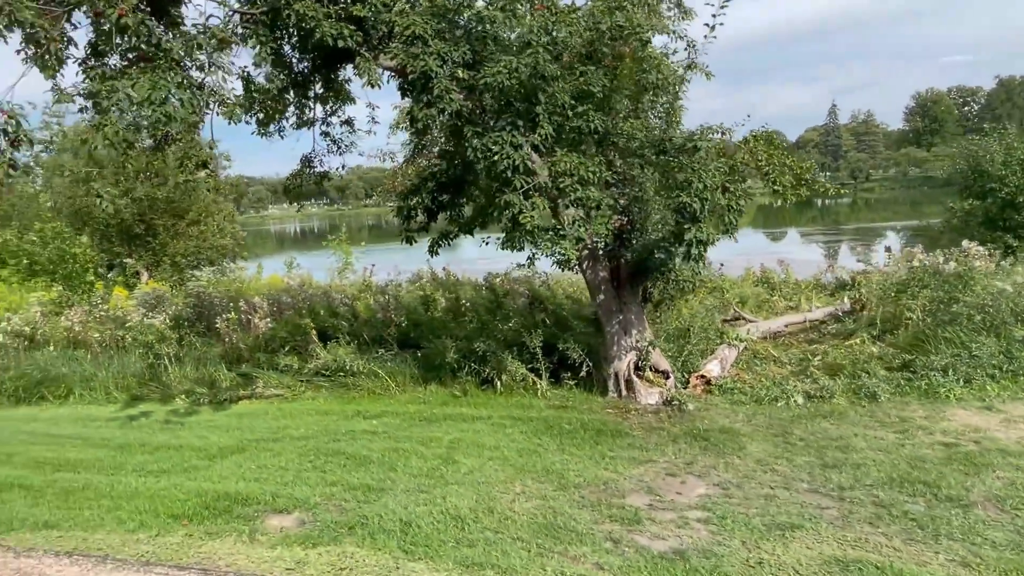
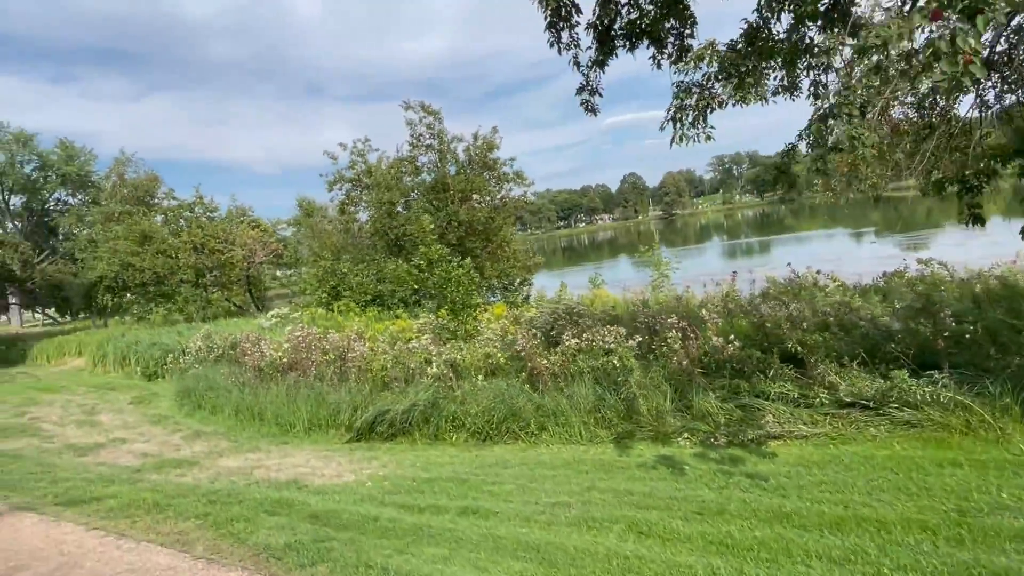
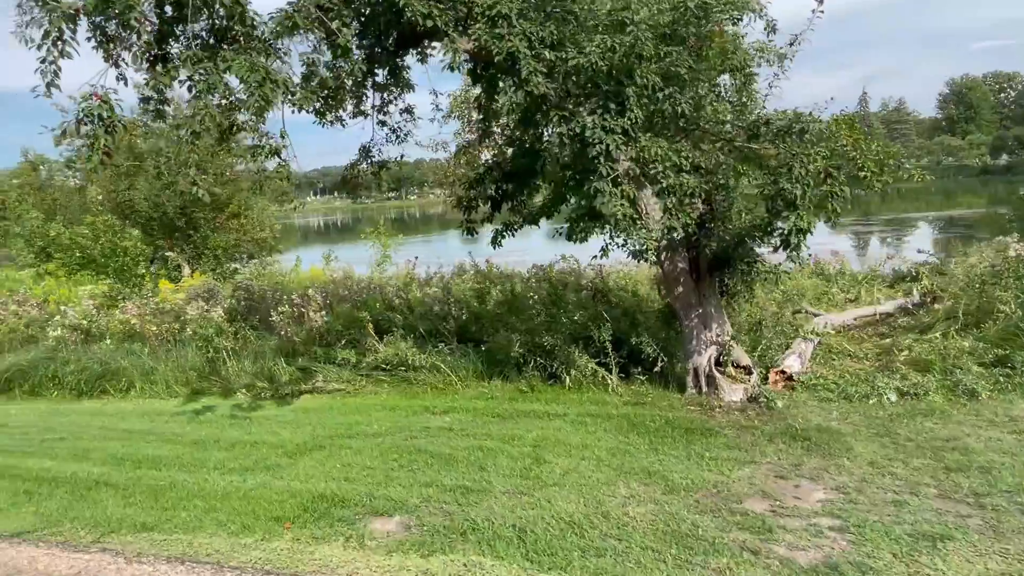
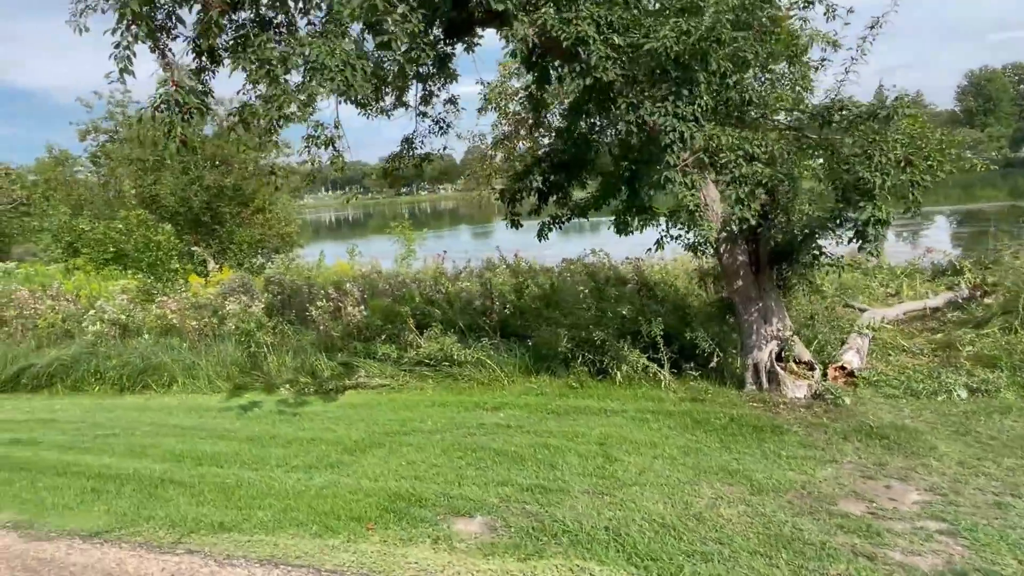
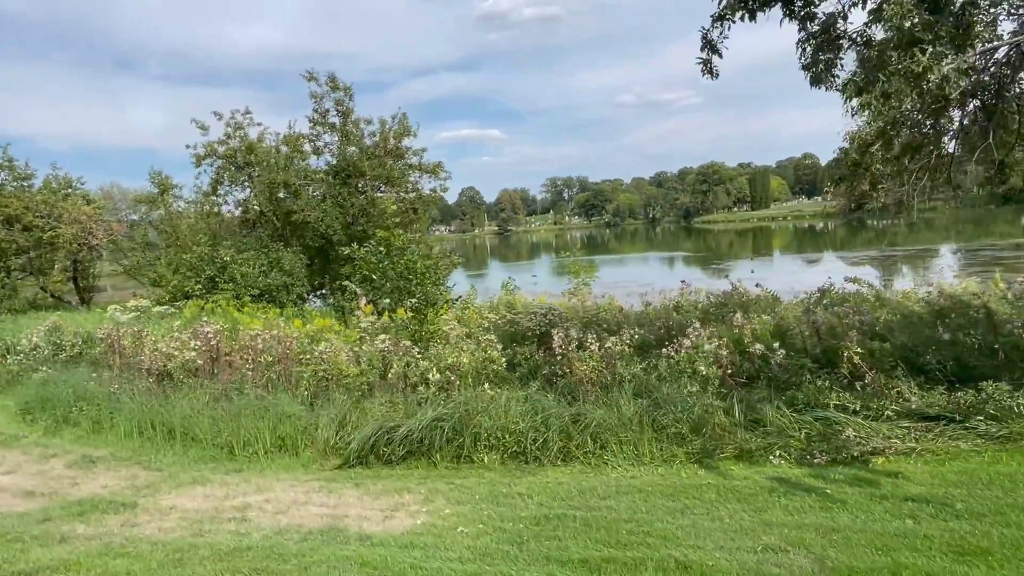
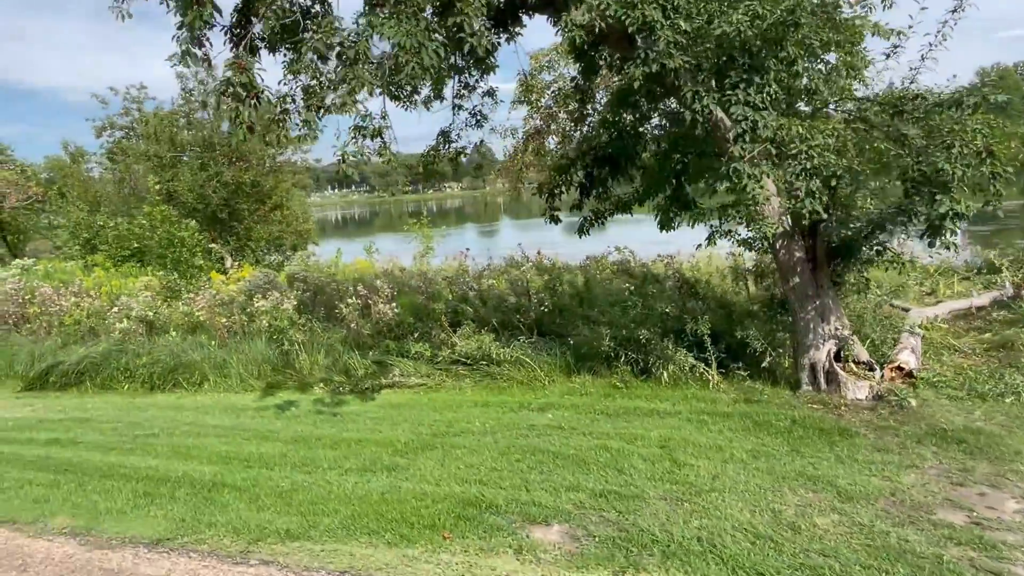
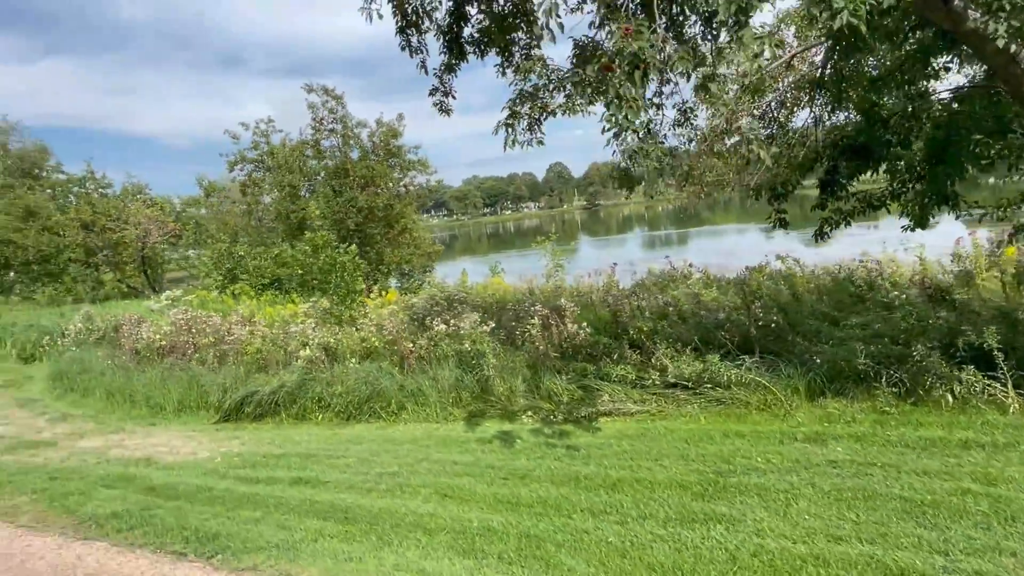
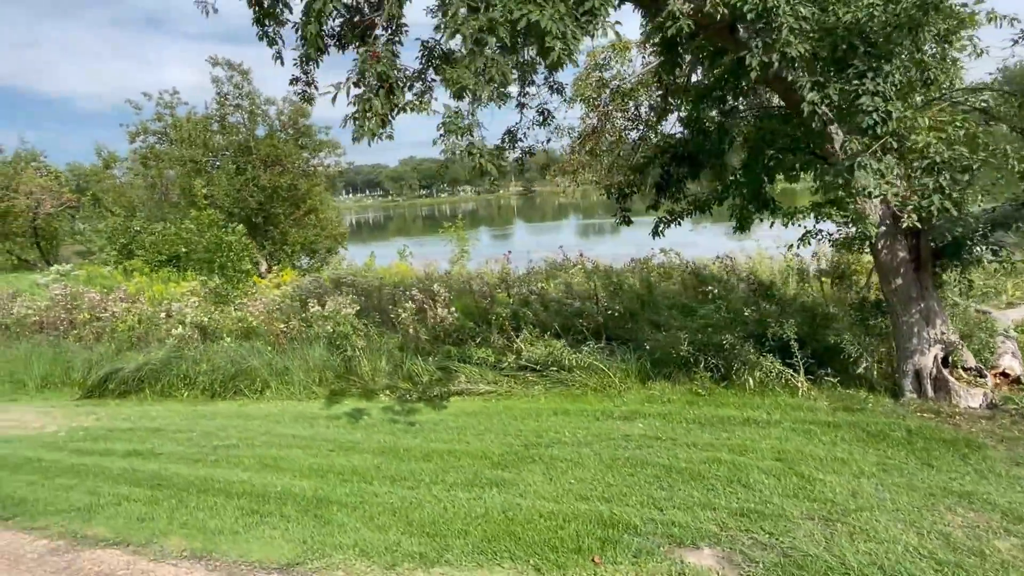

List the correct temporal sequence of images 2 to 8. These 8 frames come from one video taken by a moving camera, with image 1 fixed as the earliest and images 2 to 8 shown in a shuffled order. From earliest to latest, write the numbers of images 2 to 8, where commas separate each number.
3, 4, 6, 8, 7, 2, 5
